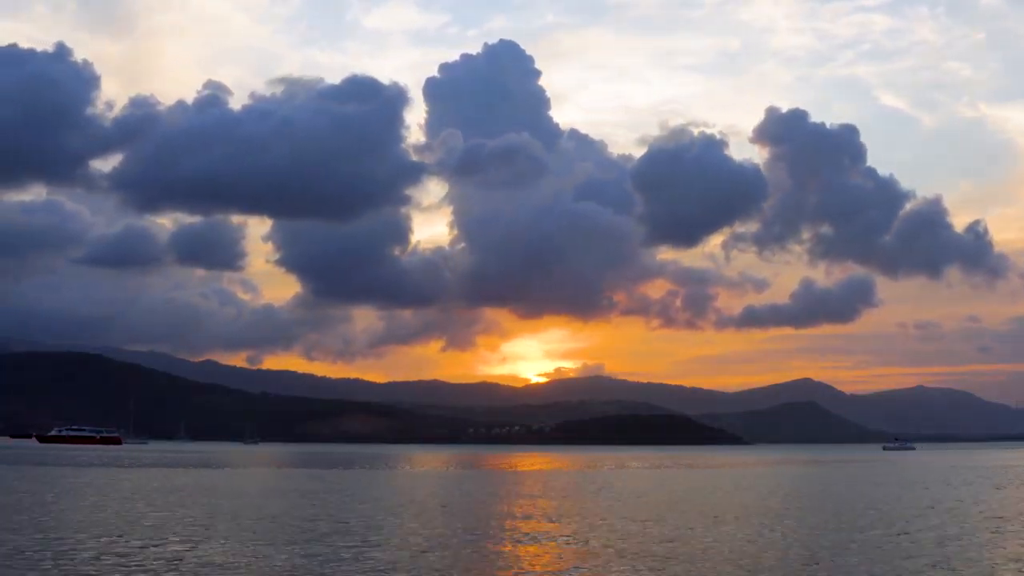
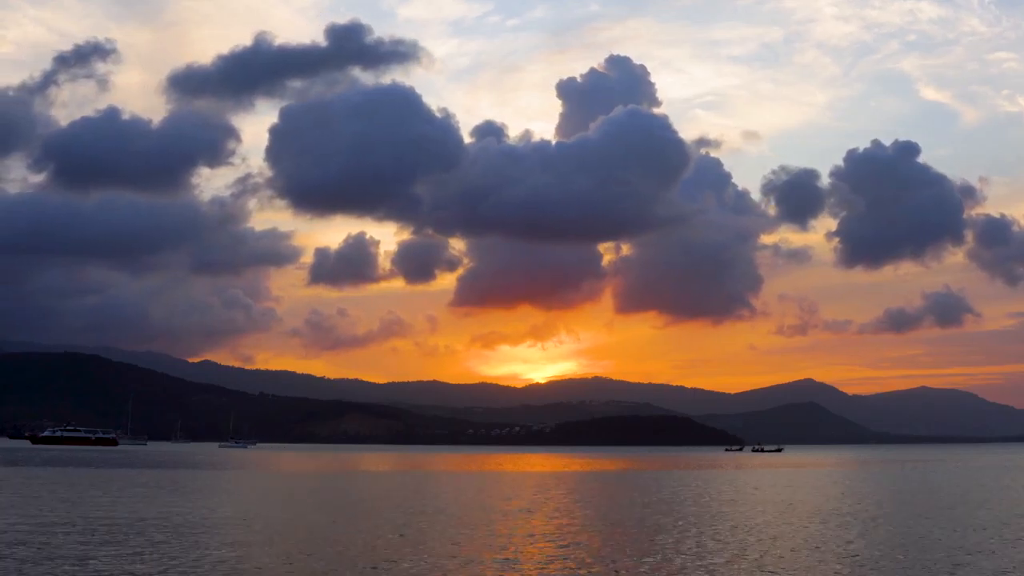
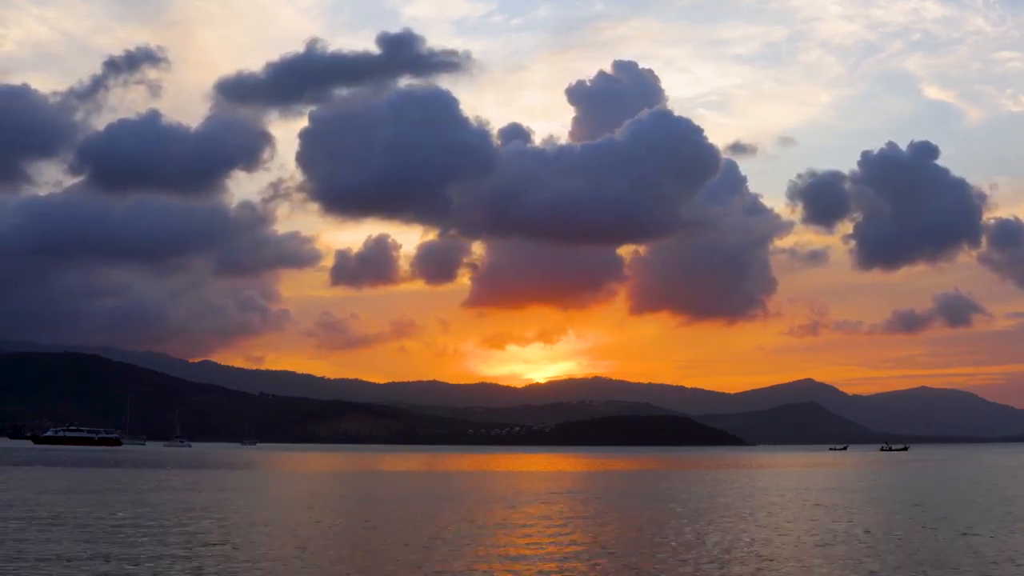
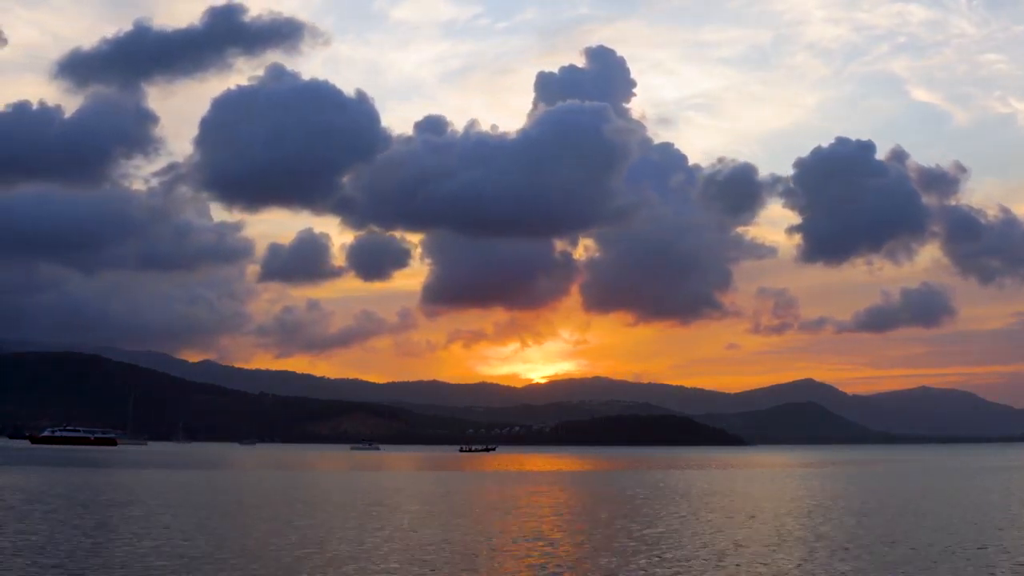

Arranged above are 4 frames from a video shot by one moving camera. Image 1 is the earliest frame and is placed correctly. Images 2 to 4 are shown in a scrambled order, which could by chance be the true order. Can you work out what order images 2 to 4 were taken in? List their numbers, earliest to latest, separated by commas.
4, 2, 3
